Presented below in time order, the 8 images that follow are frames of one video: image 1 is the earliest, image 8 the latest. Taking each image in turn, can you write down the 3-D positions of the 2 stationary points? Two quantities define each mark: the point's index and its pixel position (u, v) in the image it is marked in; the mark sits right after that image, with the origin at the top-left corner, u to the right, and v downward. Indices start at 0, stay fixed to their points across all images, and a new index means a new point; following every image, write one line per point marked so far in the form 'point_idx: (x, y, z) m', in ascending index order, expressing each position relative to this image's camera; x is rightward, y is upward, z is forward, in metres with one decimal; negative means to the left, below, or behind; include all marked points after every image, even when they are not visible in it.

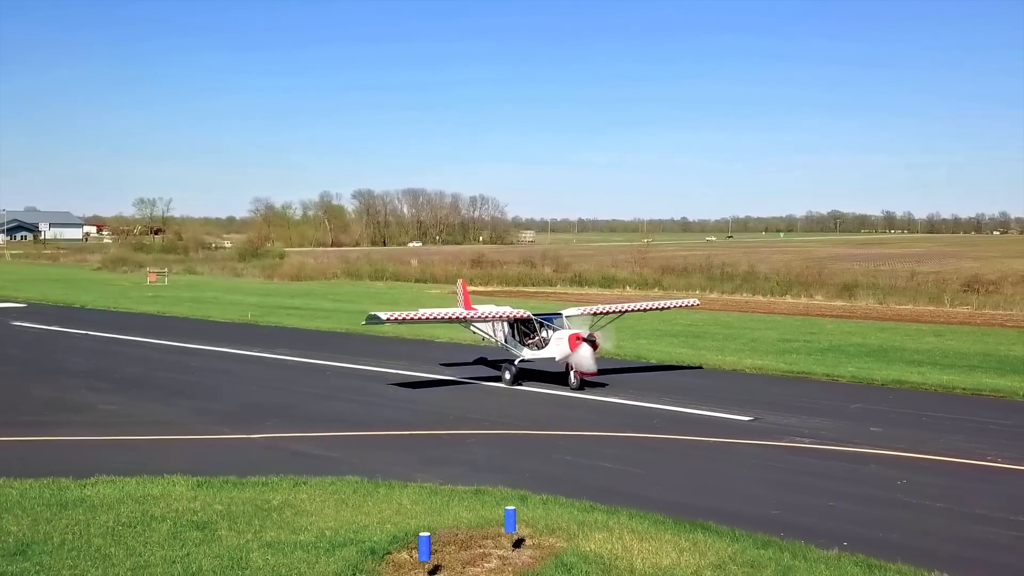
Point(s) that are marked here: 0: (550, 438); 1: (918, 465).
0: (+0.6, -2.4, +13.4) m
1: (+5.7, -2.5, +11.7) m
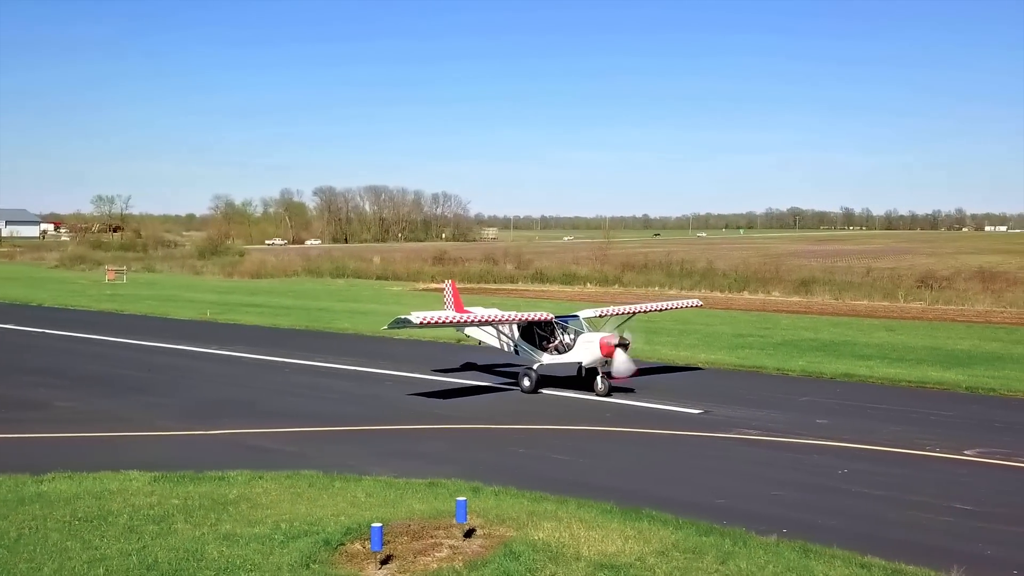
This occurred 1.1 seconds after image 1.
0: (-0.1, -2.3, +13.6) m
1: (+5.1, -2.4, +12.2) m
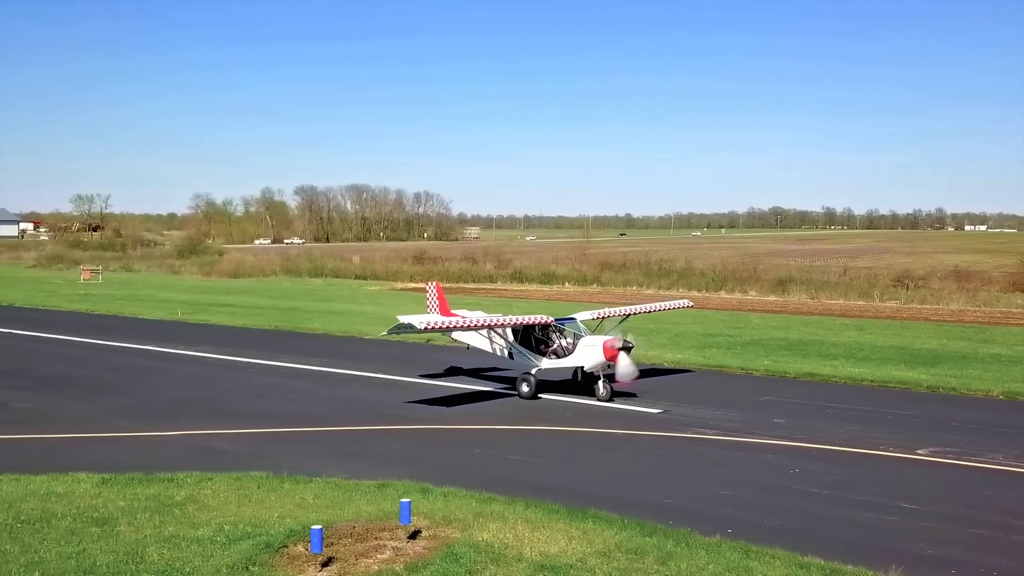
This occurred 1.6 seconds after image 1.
0: (-0.8, -2.3, +13.6) m
1: (+4.4, -2.4, +12.3) m
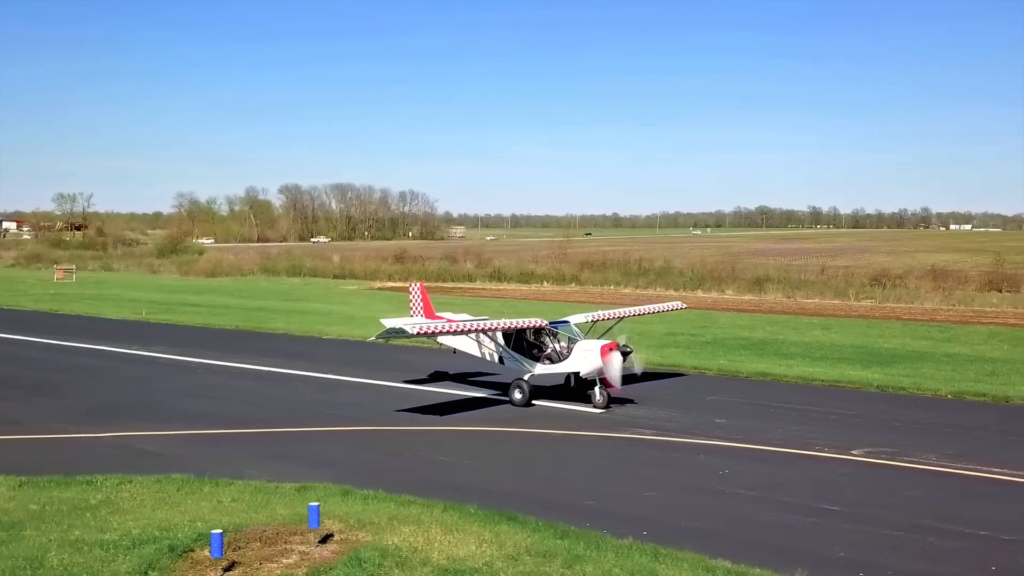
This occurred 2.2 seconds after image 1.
0: (-1.8, -2.3, +13.4) m
1: (+3.4, -2.4, +12.2) m
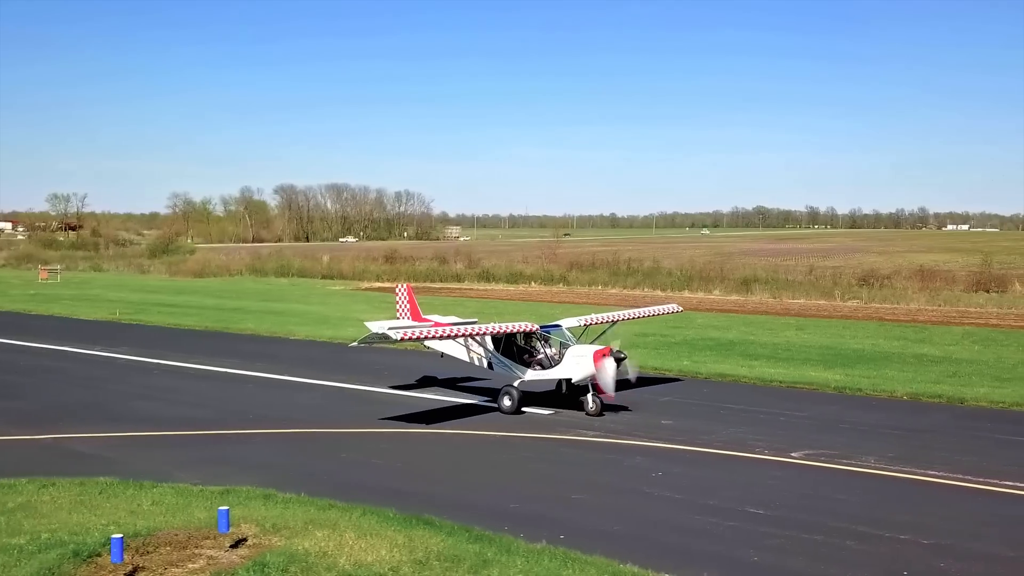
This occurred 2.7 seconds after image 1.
0: (-2.7, -2.3, +13.3) m
1: (+2.5, -2.4, +12.0) m
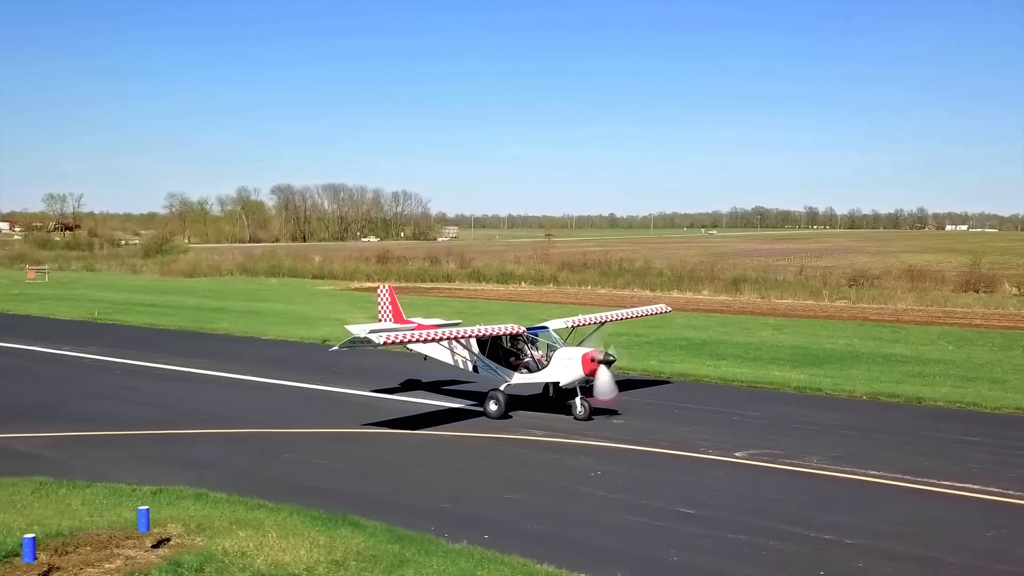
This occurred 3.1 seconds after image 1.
0: (-3.5, -2.3, +13.3) m
1: (+1.7, -2.4, +12.0) m
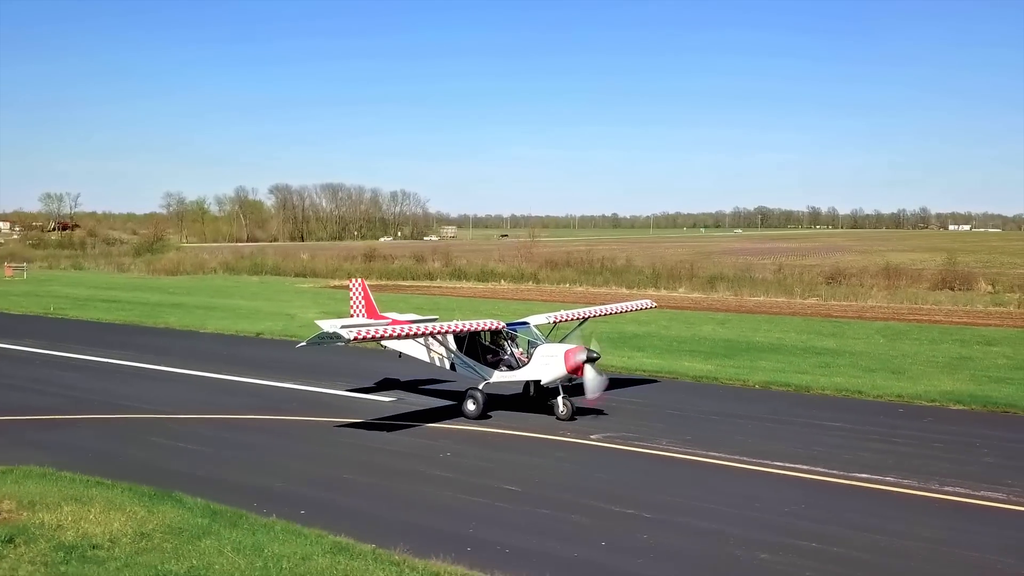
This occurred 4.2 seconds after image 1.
0: (-5.5, -2.1, +13.6) m
1: (-0.3, -2.2, +12.3) m
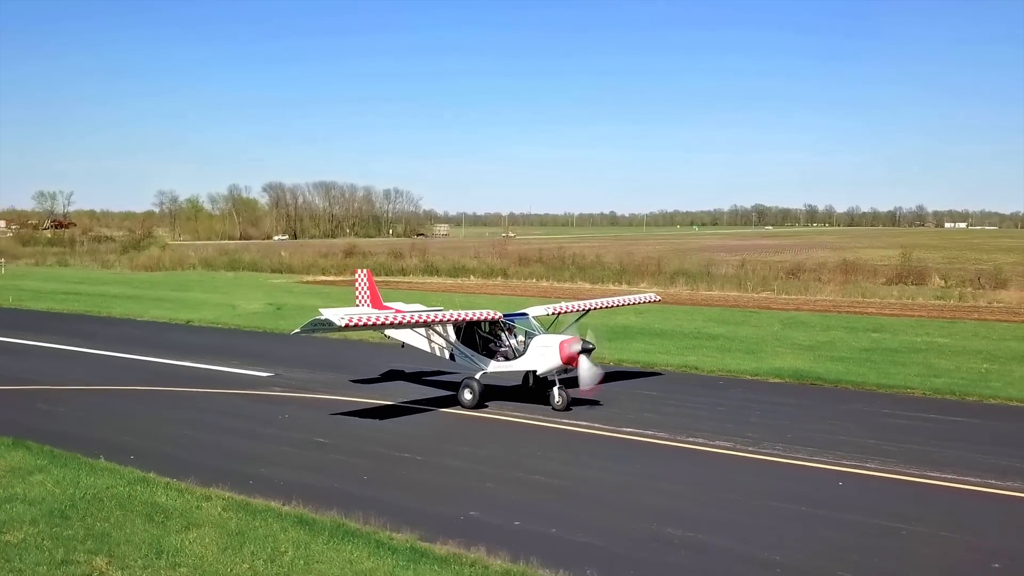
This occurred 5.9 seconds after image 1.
0: (-8.2, -1.9, +15.3) m
1: (-3.0, -2.0, +14.0) m
